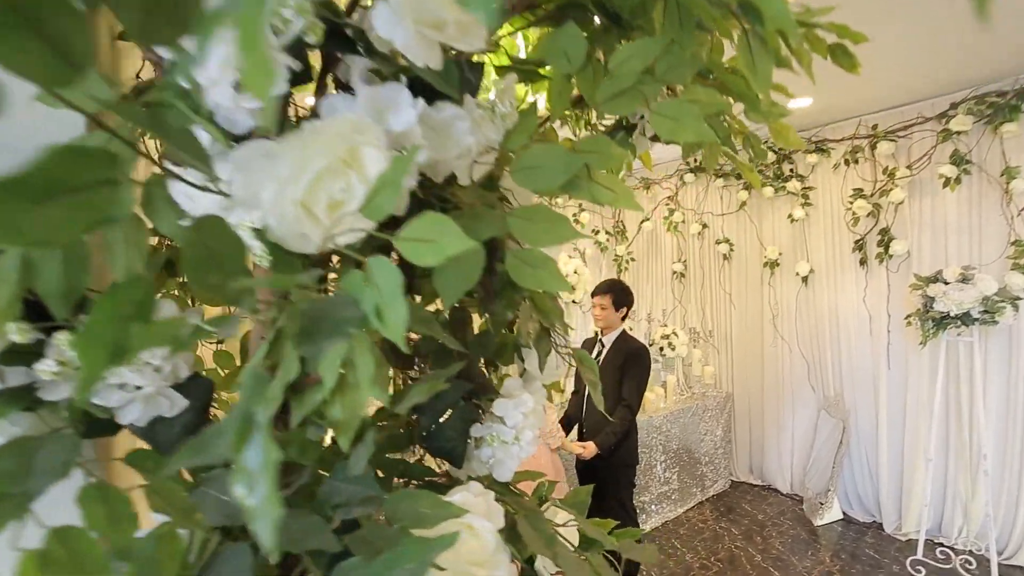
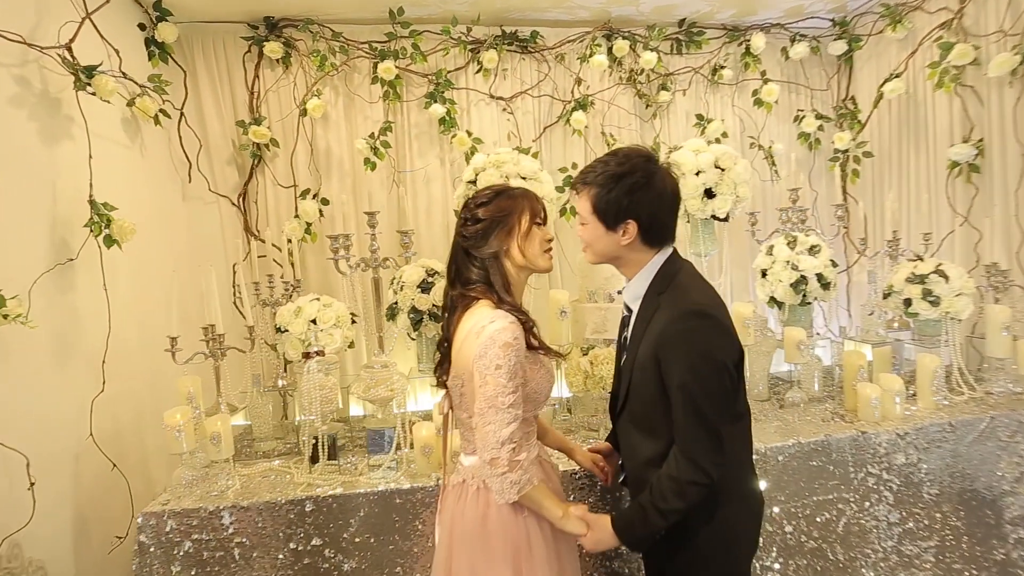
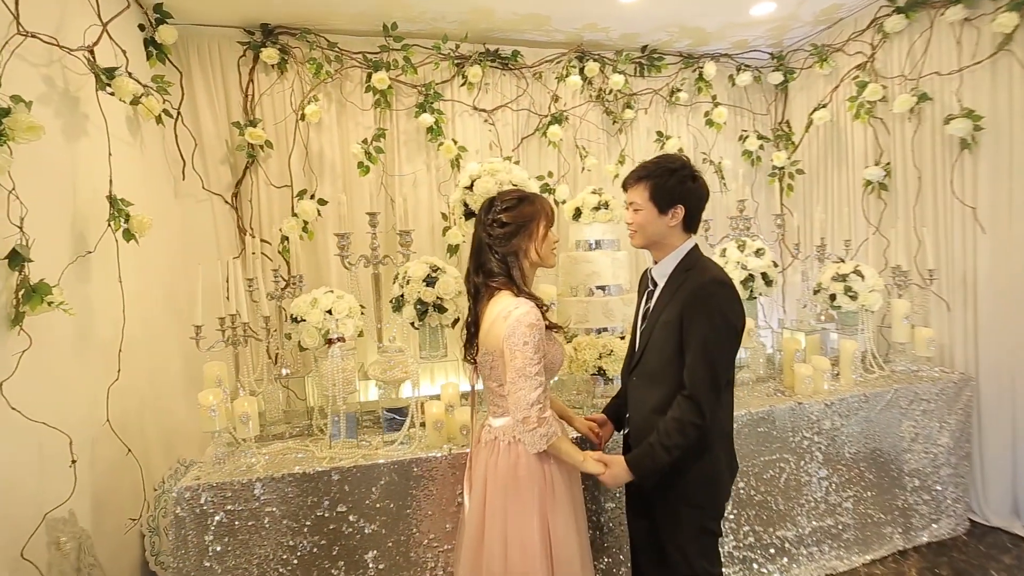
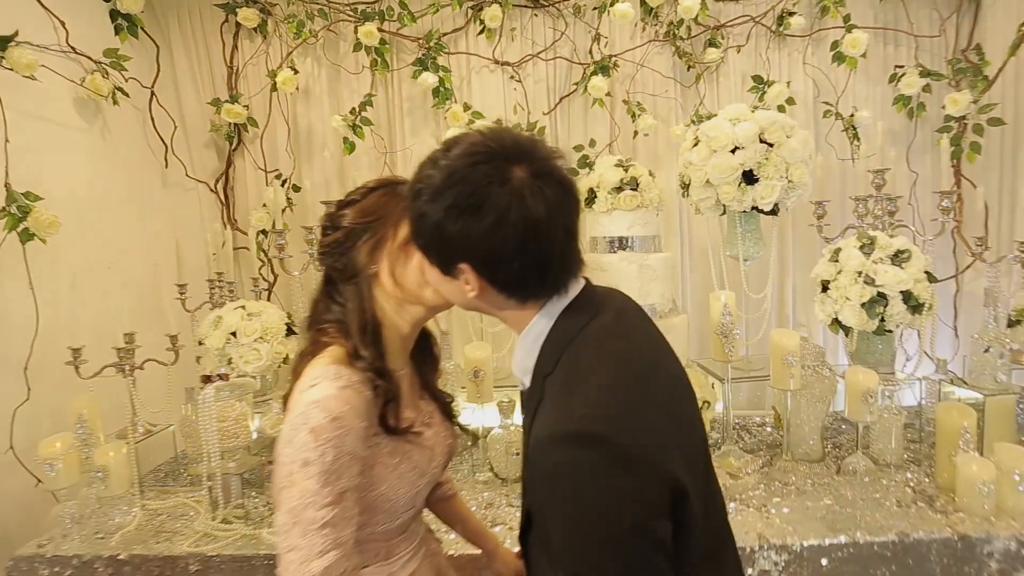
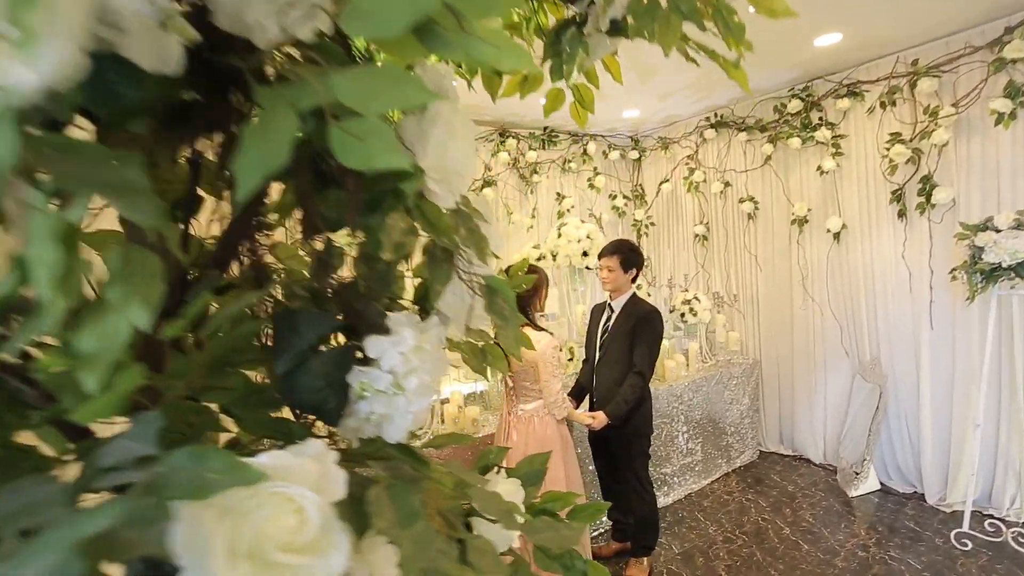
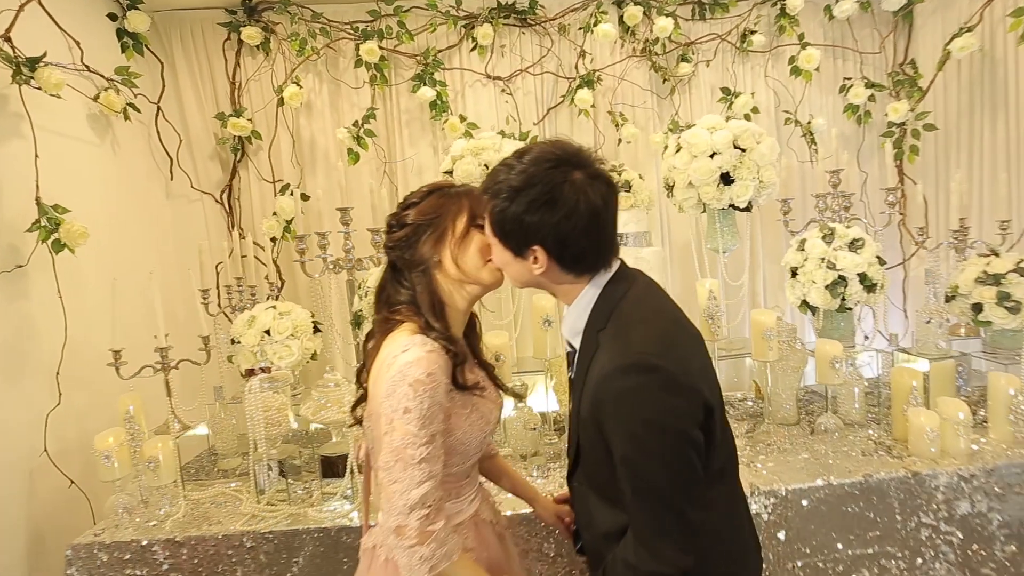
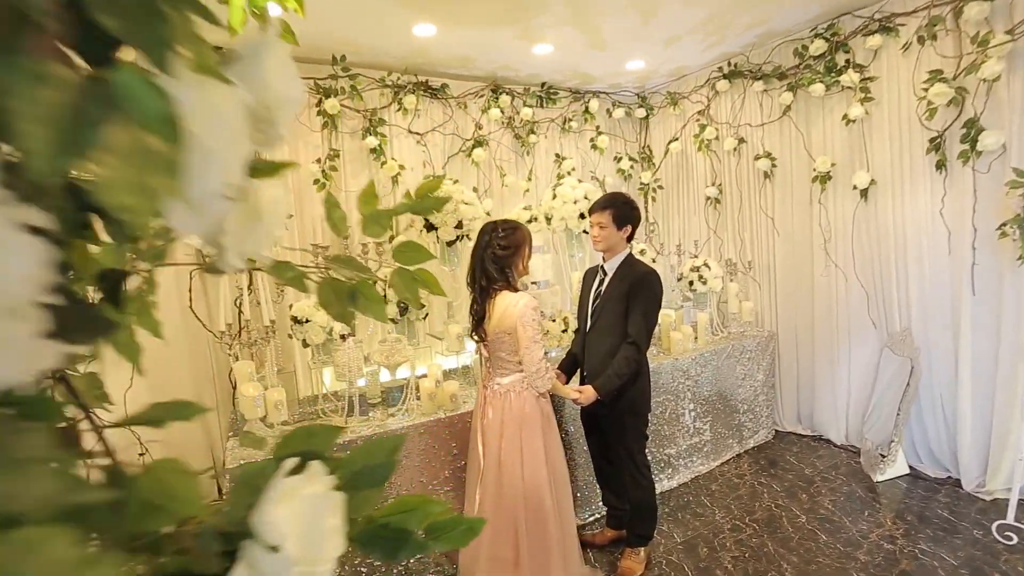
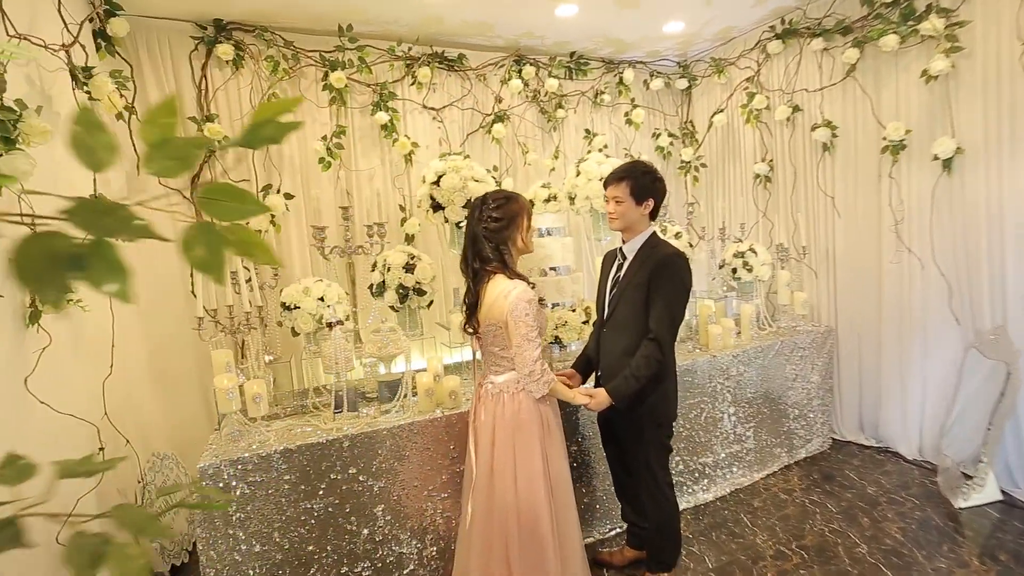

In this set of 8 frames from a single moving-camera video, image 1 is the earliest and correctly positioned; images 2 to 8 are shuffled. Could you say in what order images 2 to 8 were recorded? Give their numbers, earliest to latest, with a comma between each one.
5, 7, 8, 3, 2, 6, 4
